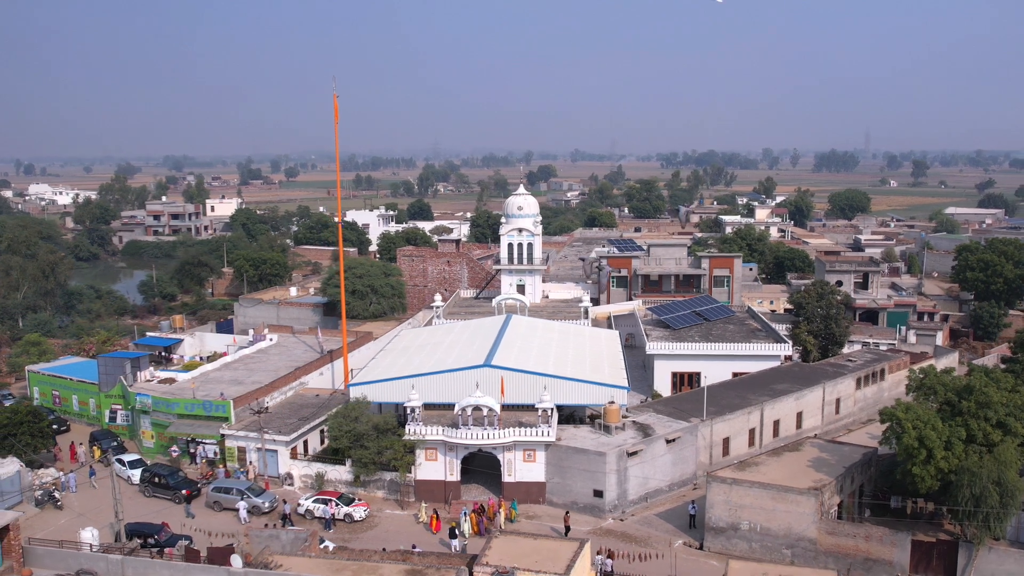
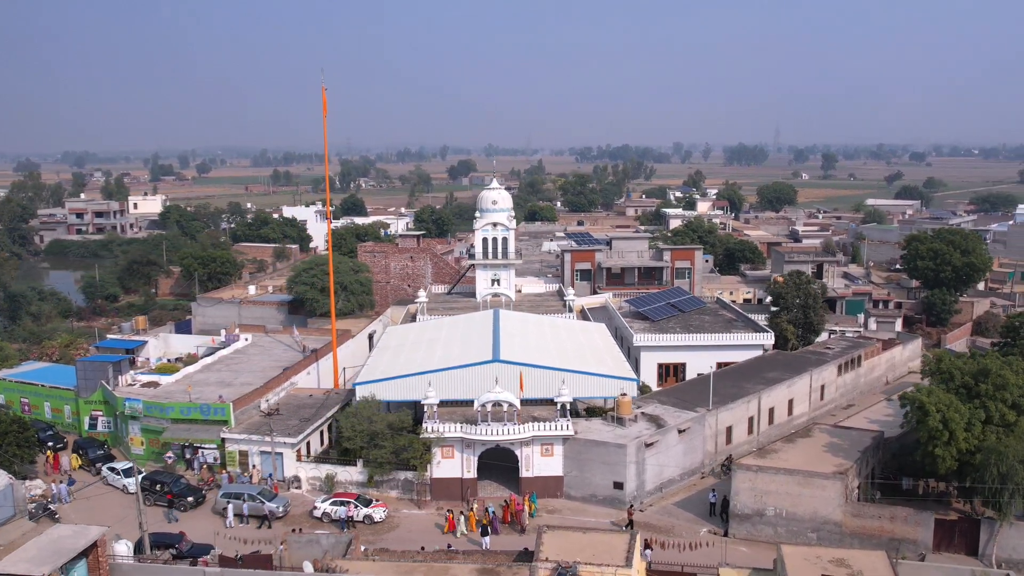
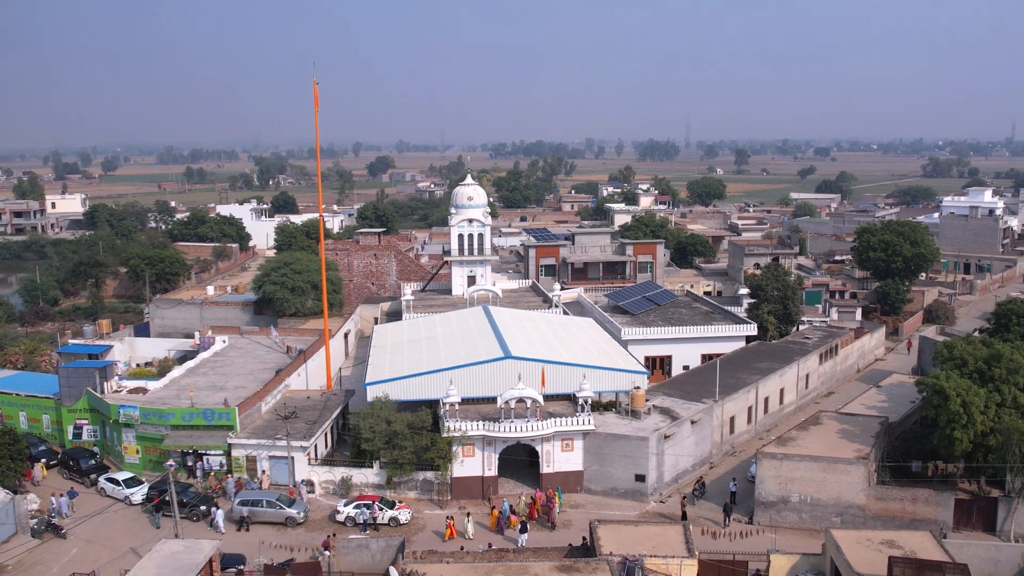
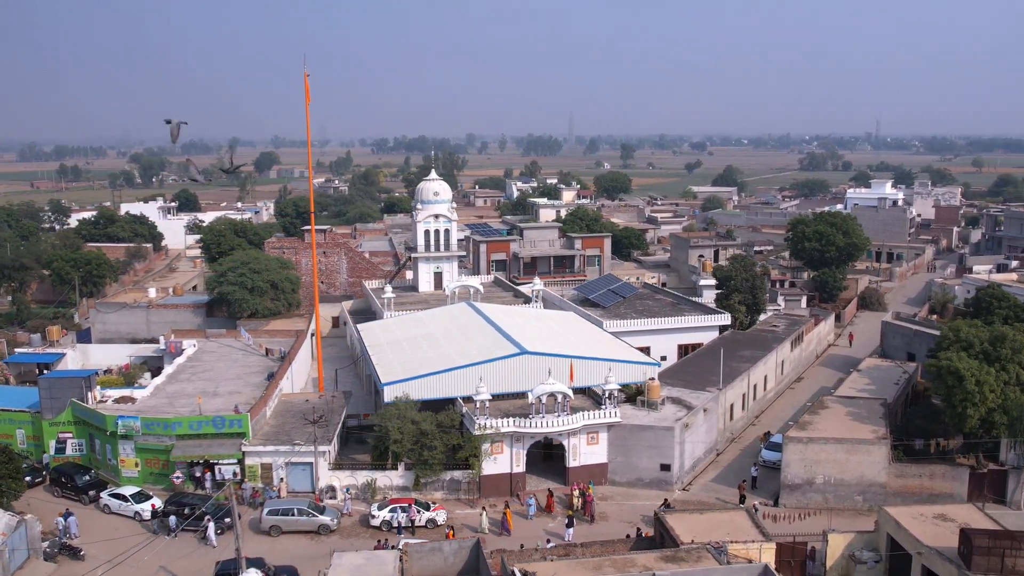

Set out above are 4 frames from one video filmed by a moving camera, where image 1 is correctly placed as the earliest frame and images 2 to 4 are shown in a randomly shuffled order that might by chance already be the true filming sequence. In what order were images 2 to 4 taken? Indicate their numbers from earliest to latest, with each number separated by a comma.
2, 3, 4
